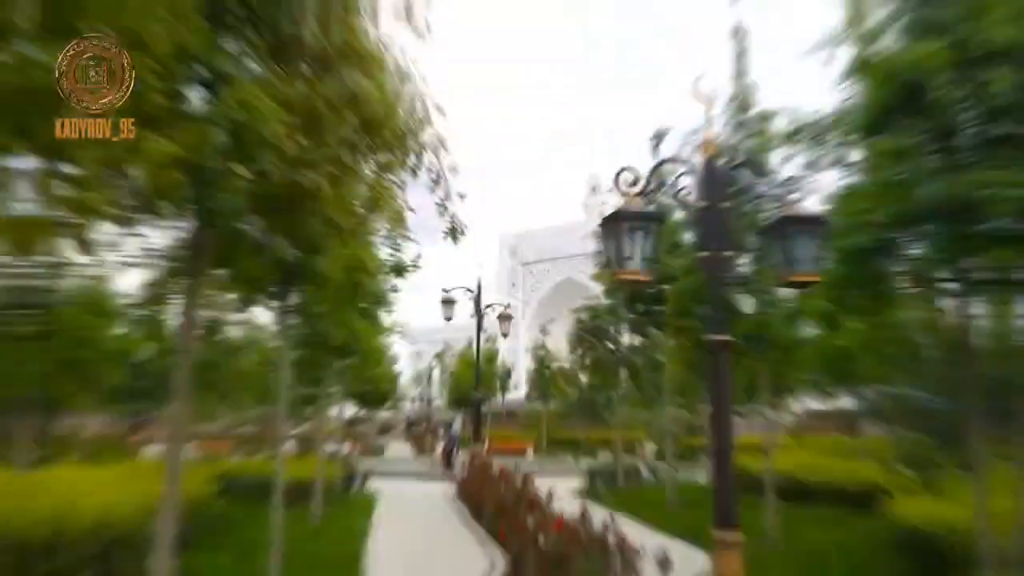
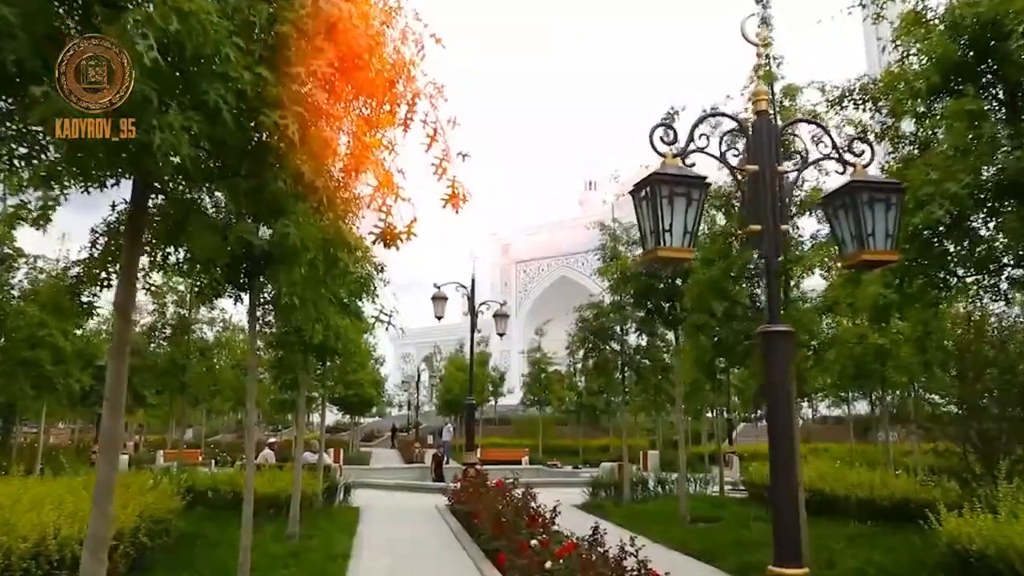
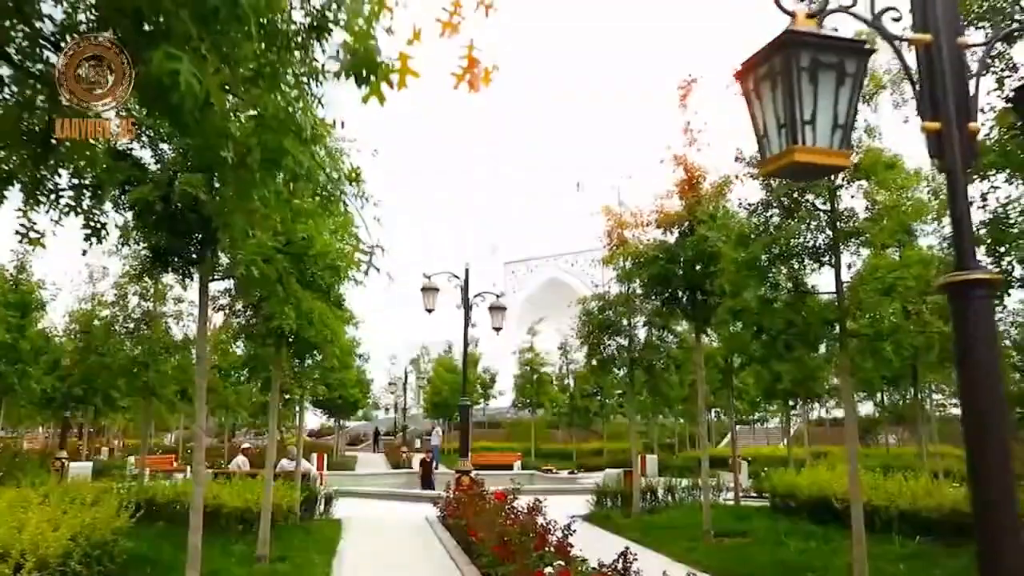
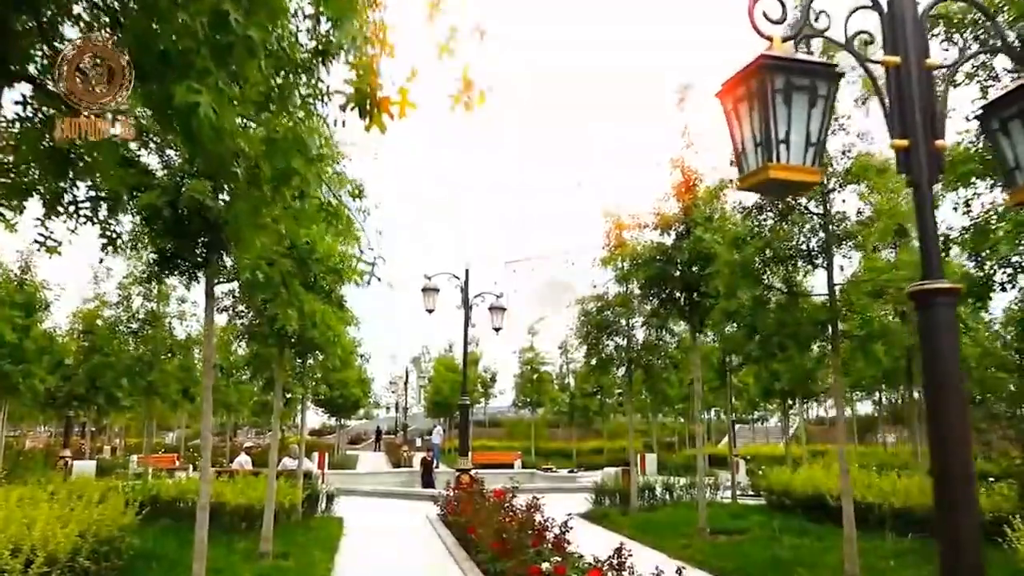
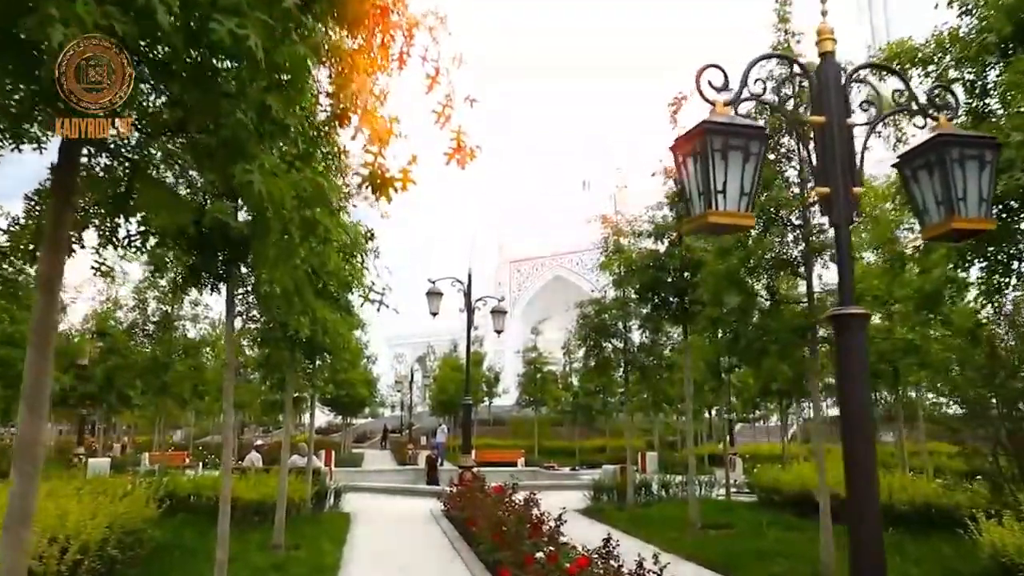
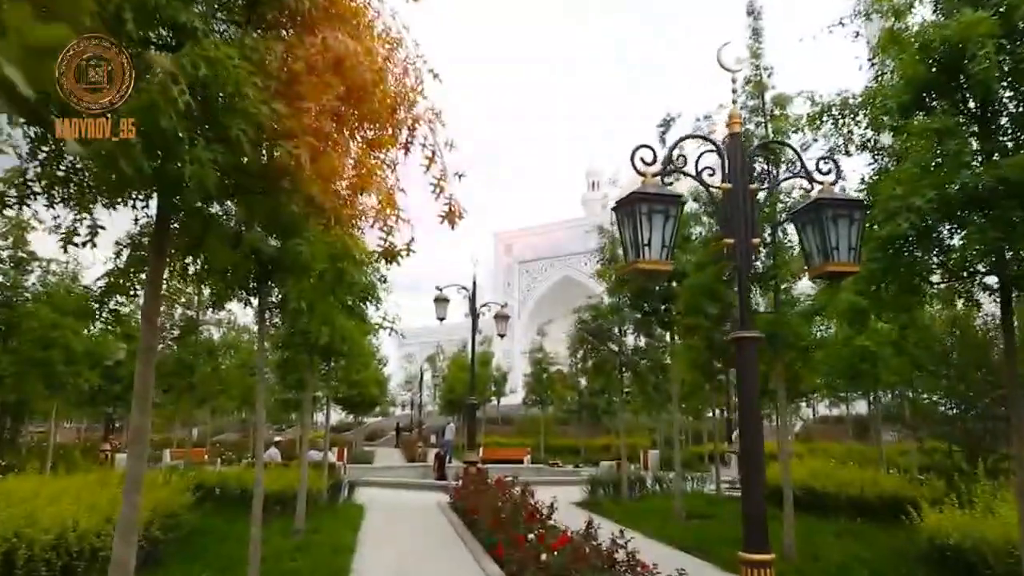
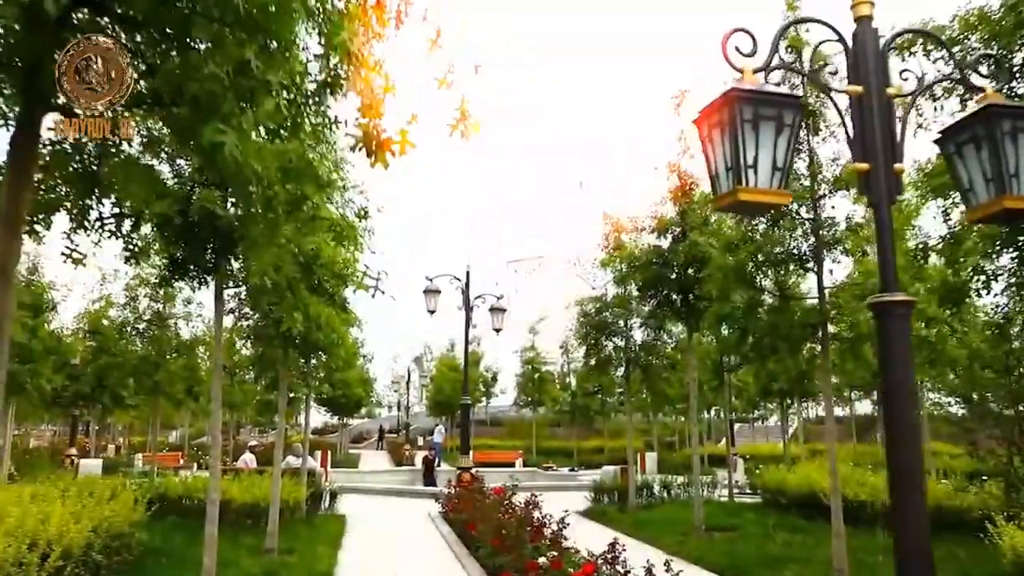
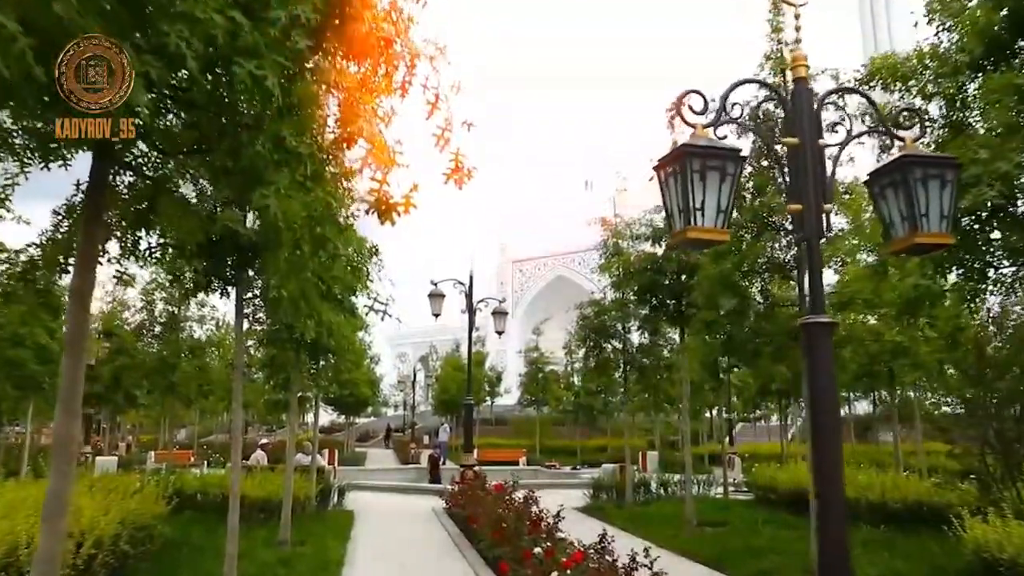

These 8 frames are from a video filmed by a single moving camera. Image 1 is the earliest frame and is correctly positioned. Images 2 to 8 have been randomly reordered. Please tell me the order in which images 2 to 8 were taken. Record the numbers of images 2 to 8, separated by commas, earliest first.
6, 2, 8, 5, 7, 4, 3
